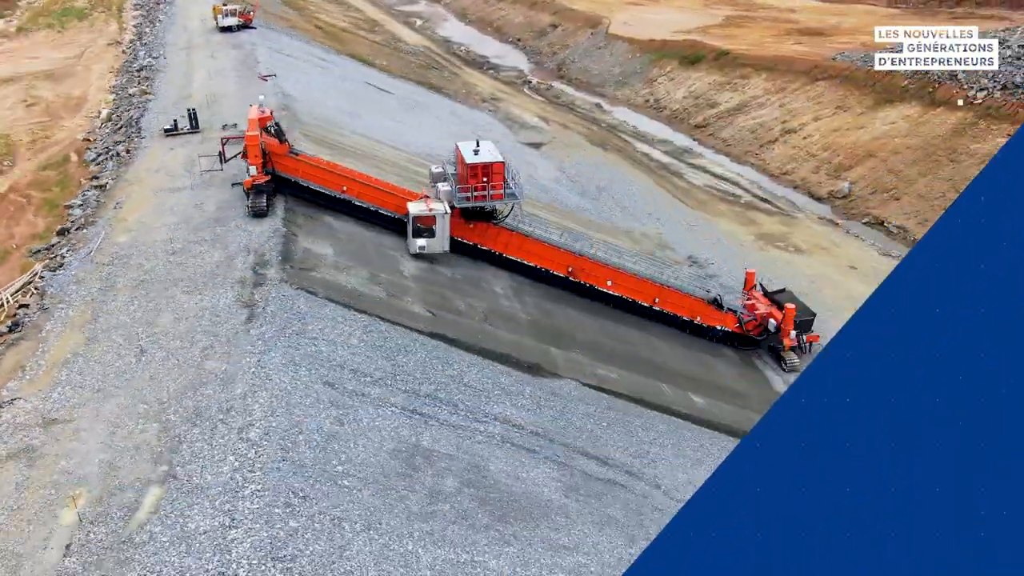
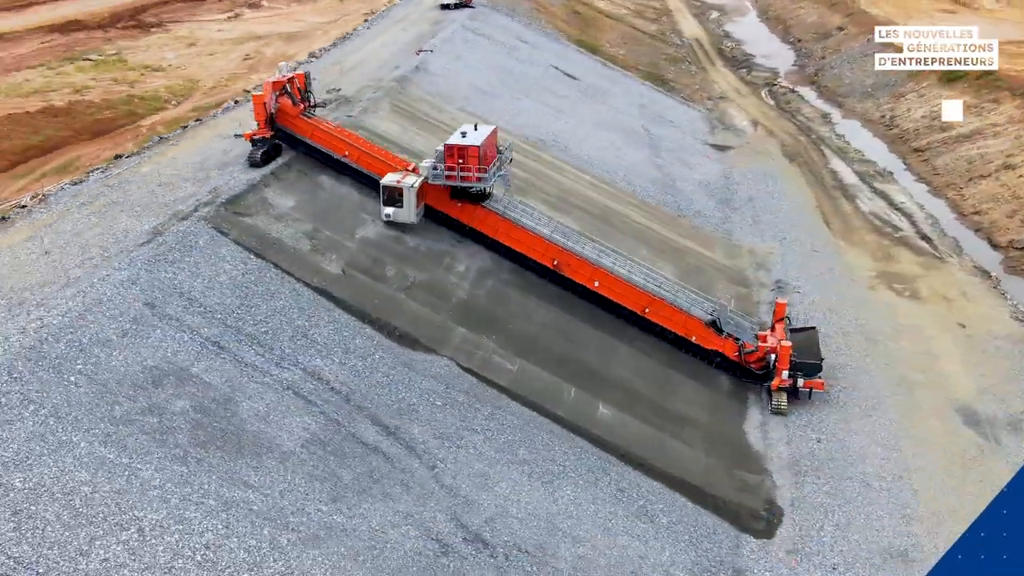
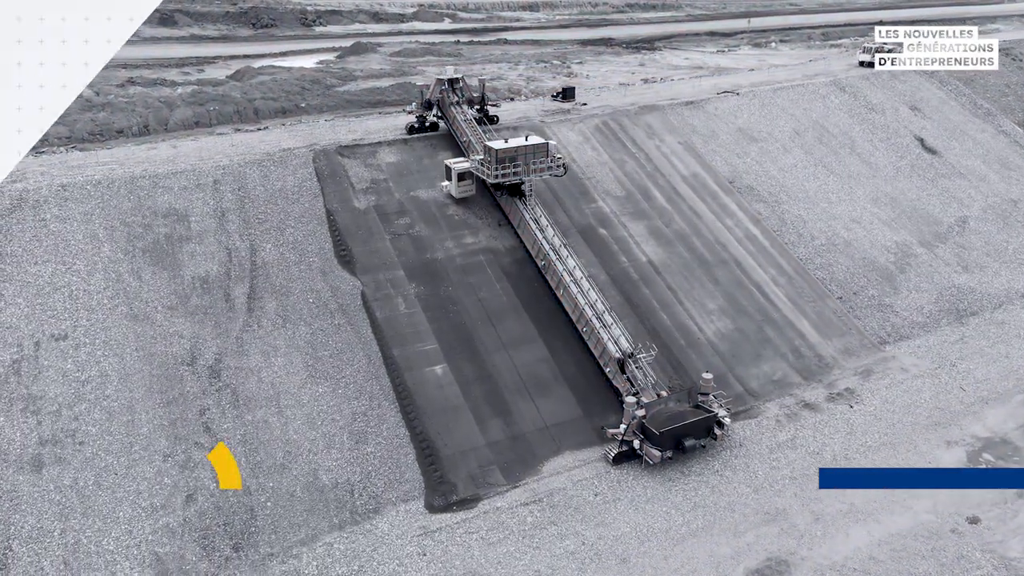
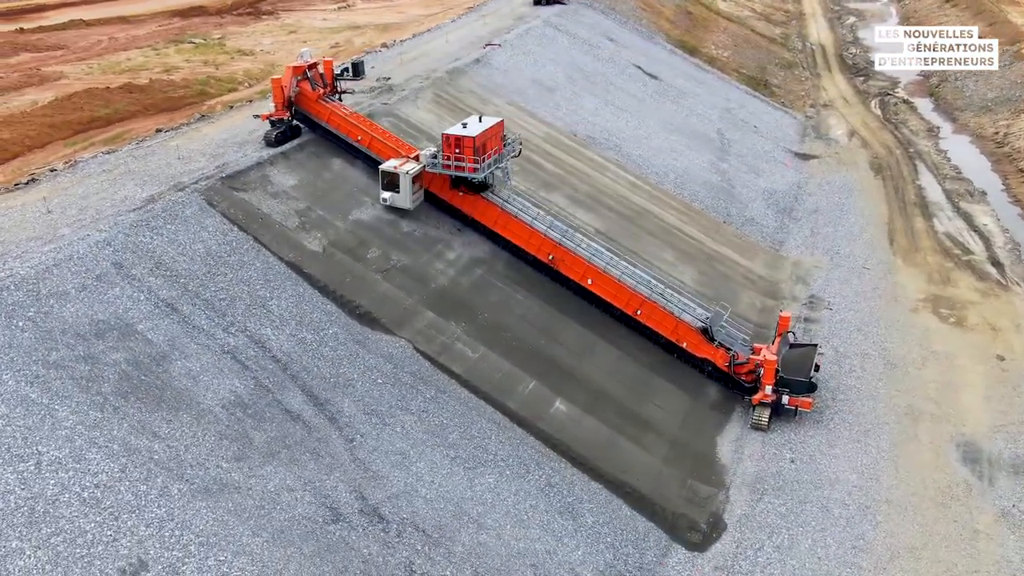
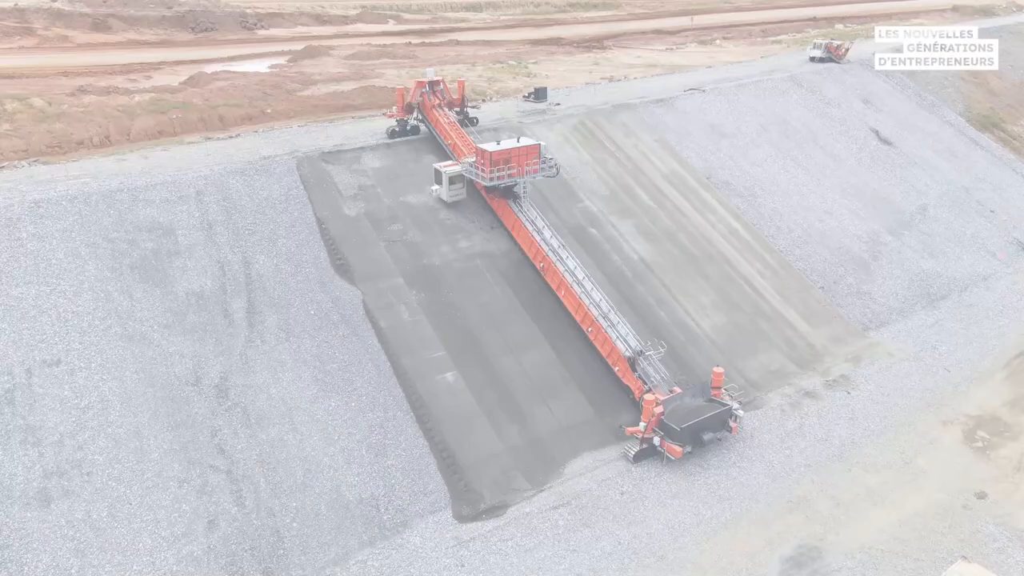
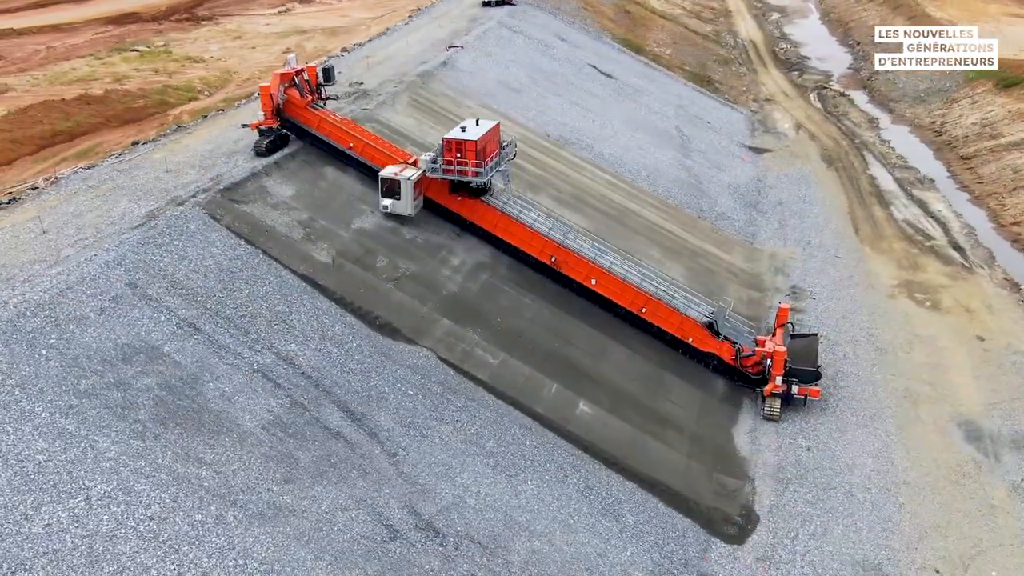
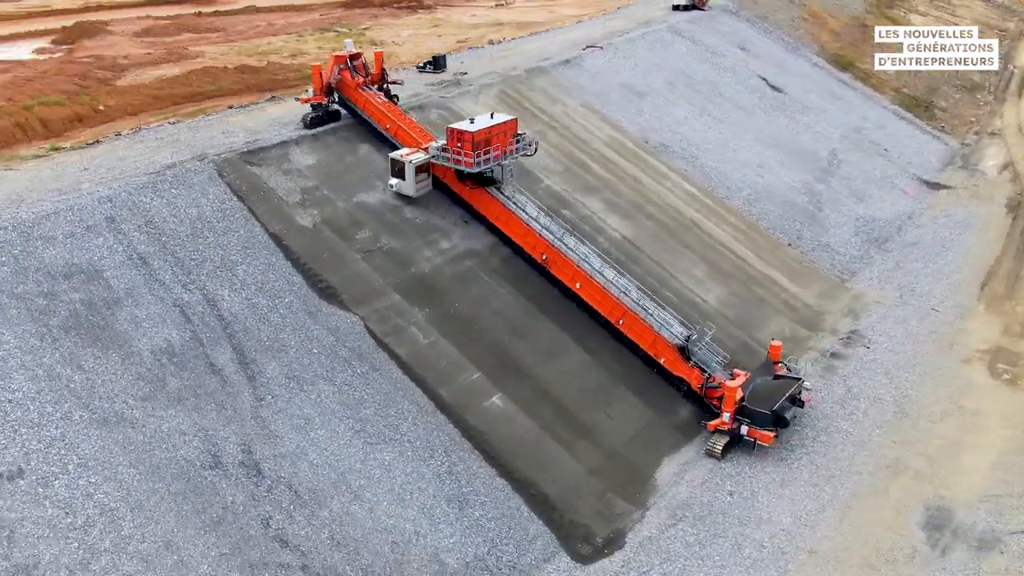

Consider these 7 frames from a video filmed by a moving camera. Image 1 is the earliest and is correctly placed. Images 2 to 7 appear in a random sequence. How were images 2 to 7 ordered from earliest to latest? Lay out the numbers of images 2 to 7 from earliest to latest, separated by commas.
2, 6, 4, 7, 5, 3
